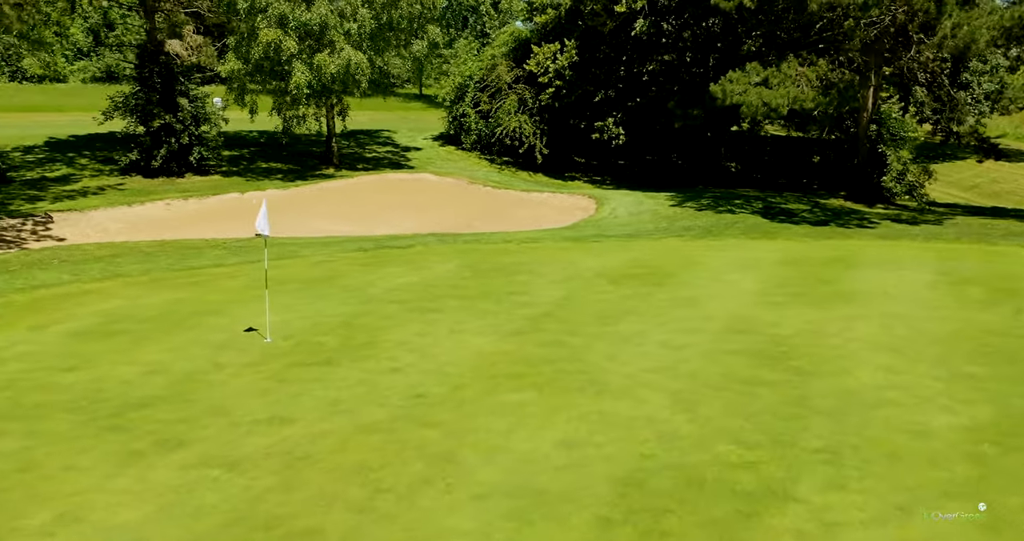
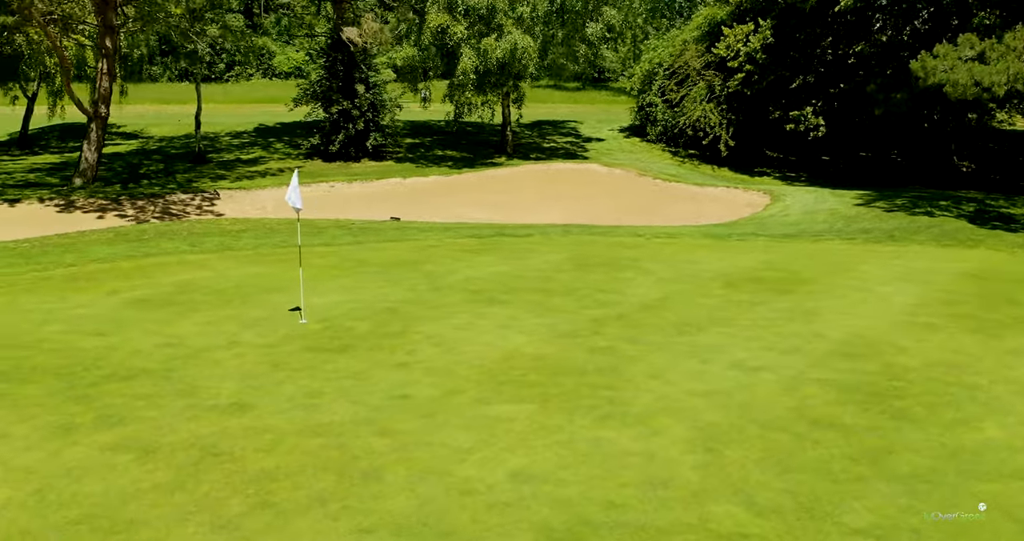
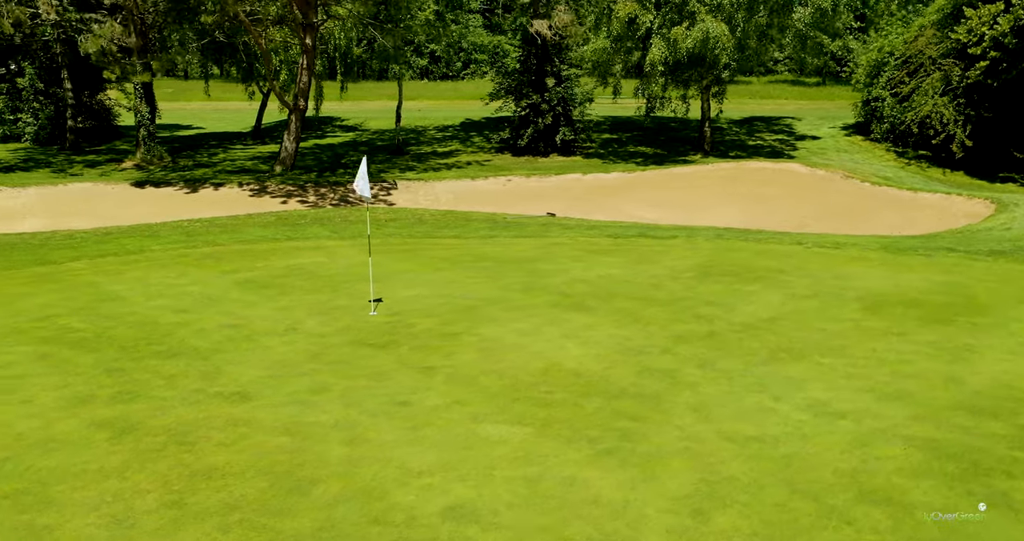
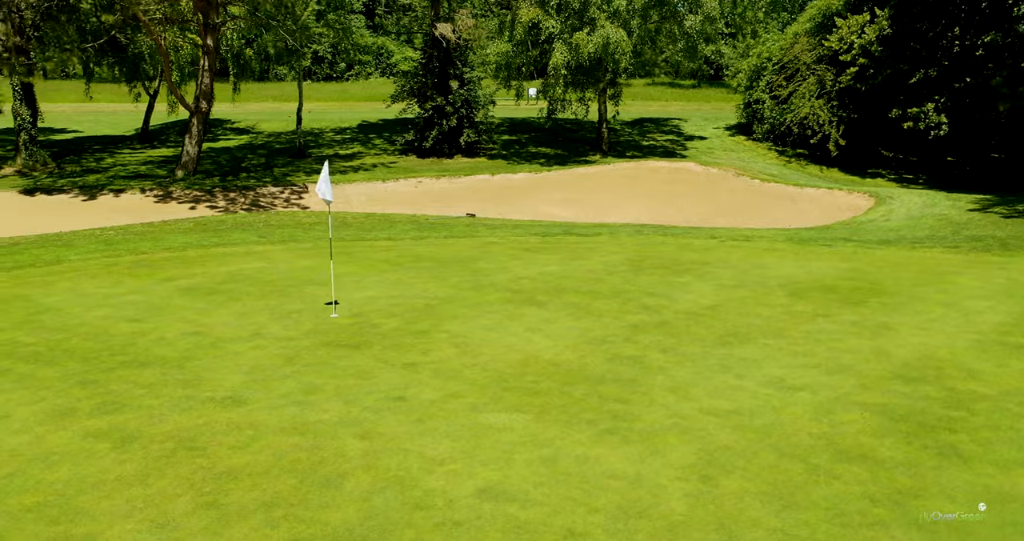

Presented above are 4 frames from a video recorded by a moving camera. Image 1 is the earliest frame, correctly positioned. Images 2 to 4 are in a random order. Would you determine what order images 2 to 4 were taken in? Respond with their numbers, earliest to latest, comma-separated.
2, 4, 3
